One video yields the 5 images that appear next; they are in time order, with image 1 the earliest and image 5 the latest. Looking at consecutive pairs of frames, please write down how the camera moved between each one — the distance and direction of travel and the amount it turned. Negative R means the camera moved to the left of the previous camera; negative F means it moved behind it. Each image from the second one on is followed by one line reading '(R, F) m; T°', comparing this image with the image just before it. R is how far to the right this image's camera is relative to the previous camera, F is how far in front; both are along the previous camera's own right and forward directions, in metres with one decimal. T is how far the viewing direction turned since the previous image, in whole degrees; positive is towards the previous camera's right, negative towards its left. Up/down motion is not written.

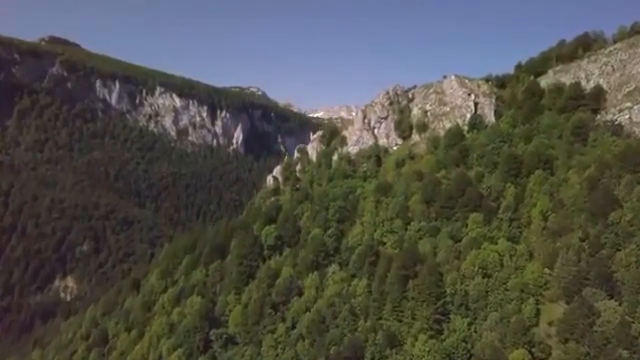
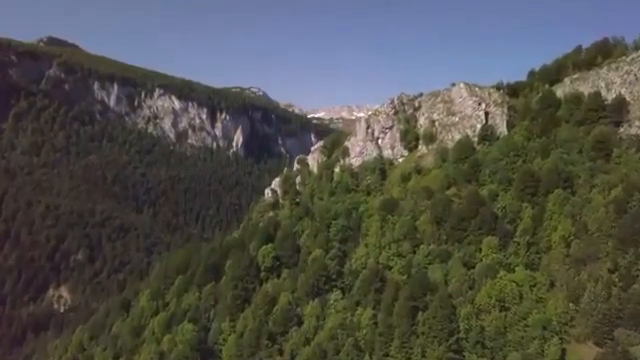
(0.0, +7.1) m; 0°
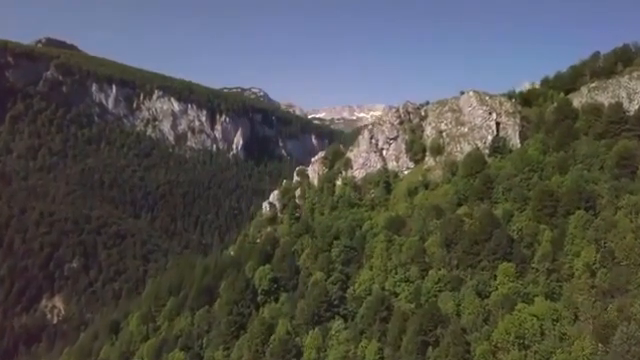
(0.0, +6.6) m; 0°
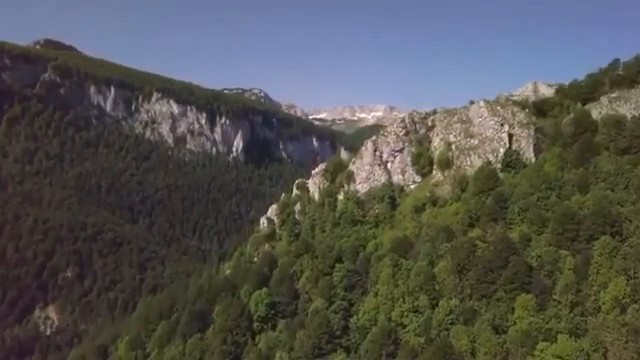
(0.0, +6.6) m; 0°
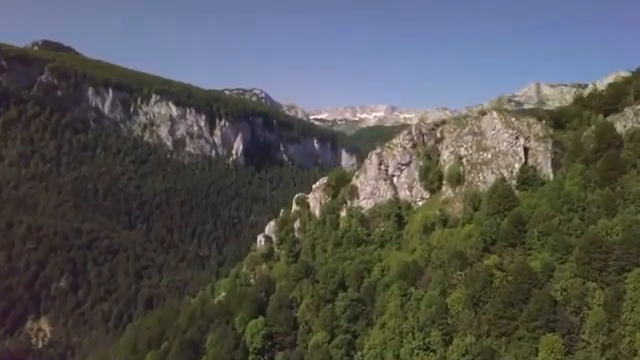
(0.0, +7.1) m; 0°
